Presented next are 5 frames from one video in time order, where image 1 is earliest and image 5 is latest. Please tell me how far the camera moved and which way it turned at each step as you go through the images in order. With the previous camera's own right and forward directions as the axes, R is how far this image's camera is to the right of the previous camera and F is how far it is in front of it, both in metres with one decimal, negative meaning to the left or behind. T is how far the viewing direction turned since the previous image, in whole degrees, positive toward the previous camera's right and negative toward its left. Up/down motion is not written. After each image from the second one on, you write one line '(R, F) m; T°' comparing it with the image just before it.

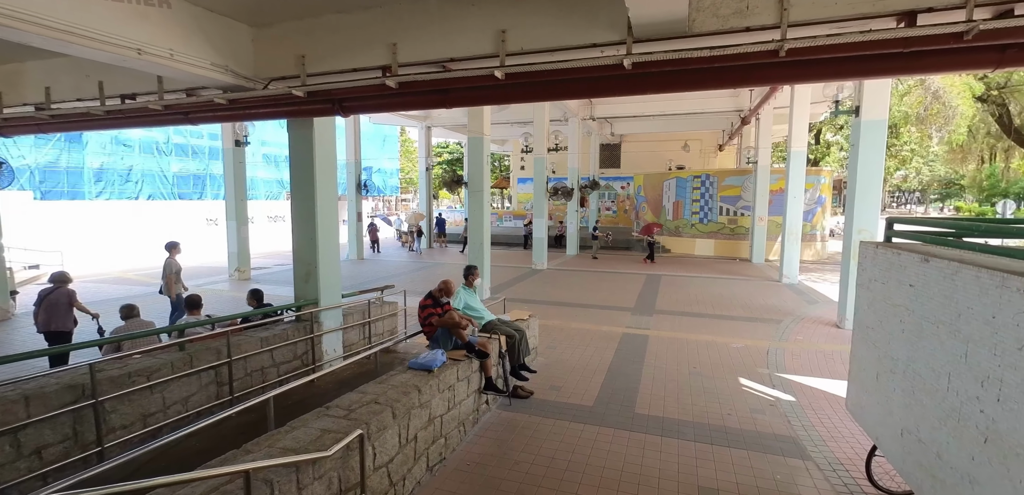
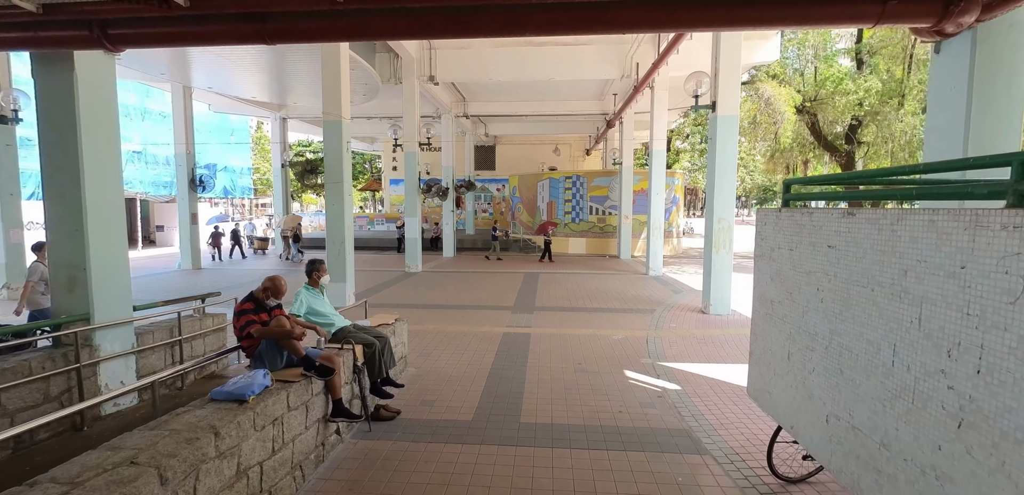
(+0.2, +0.8) m; +15°
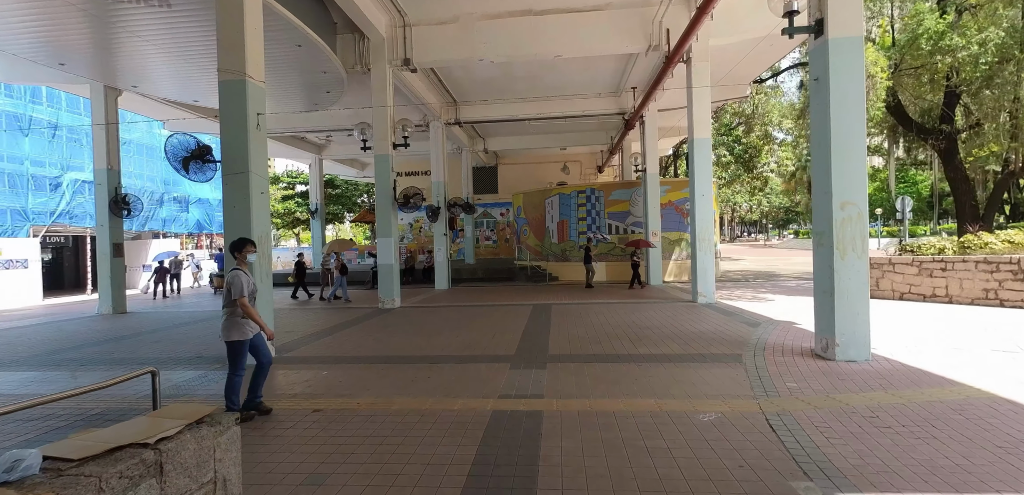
(+0.2, +3.0) m; -1°
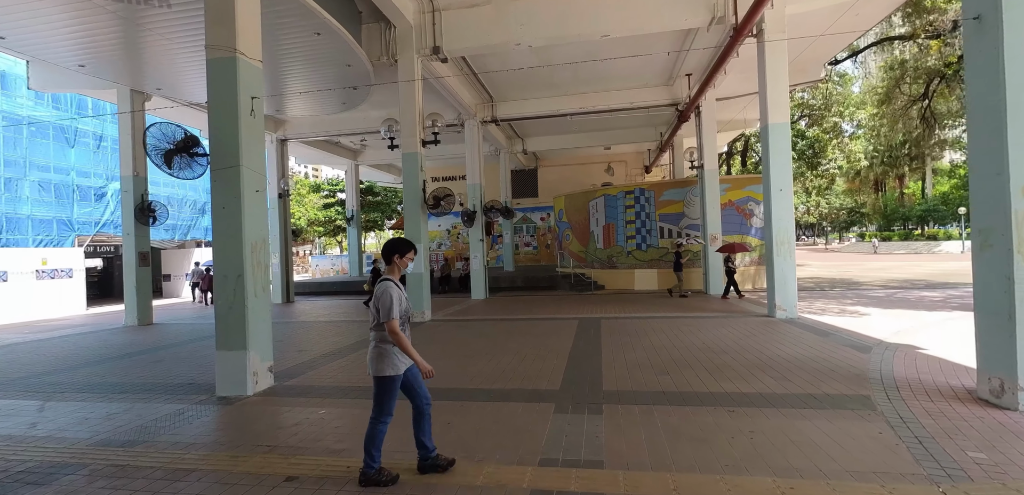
(0.0, +1.1) m; -5°
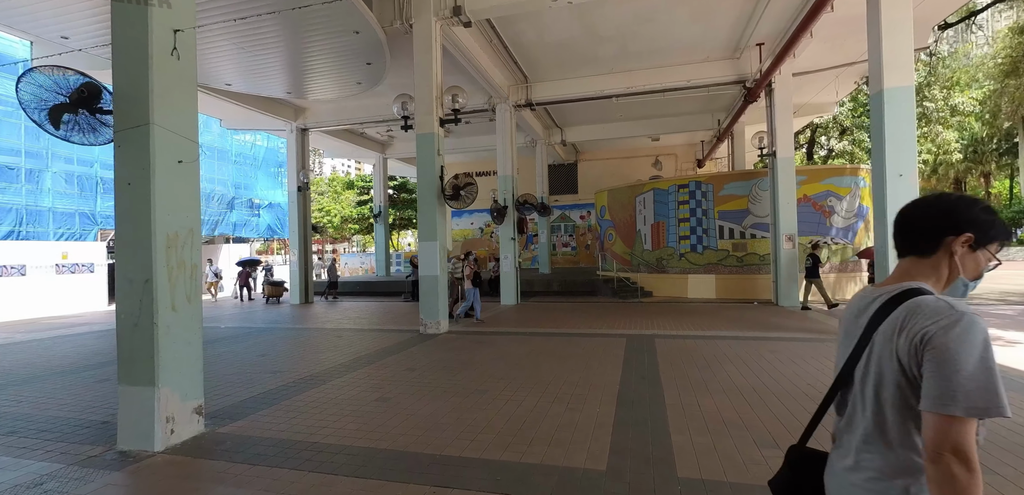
(+0.1, +1.5) m; -5°
